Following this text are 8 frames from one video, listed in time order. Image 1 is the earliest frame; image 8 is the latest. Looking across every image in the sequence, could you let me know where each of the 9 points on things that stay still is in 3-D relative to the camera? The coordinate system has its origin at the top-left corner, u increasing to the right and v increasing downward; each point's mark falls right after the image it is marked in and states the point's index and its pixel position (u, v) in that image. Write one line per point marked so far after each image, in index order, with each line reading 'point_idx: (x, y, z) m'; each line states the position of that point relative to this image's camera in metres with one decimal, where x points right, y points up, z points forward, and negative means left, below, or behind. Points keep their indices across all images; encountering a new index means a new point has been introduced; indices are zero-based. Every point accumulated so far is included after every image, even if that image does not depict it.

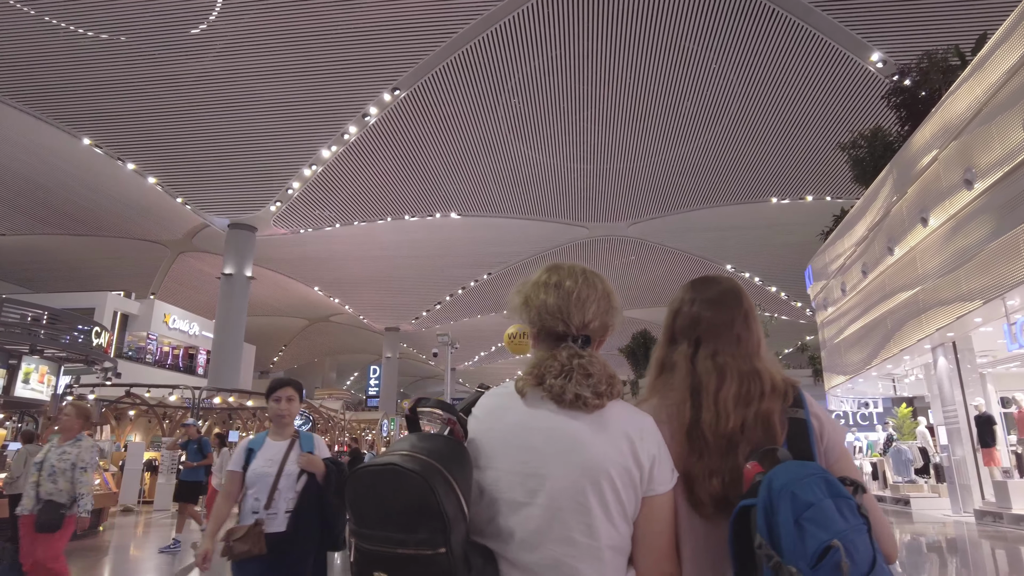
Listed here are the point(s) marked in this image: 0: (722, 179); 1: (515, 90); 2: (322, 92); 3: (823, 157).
0: (+5.1, +2.5, +15.2) m
1: (+0.1, +3.8, +12.4) m
2: (-3.5, +3.6, +11.9) m
3: (+6.7, +2.8, +13.7) m
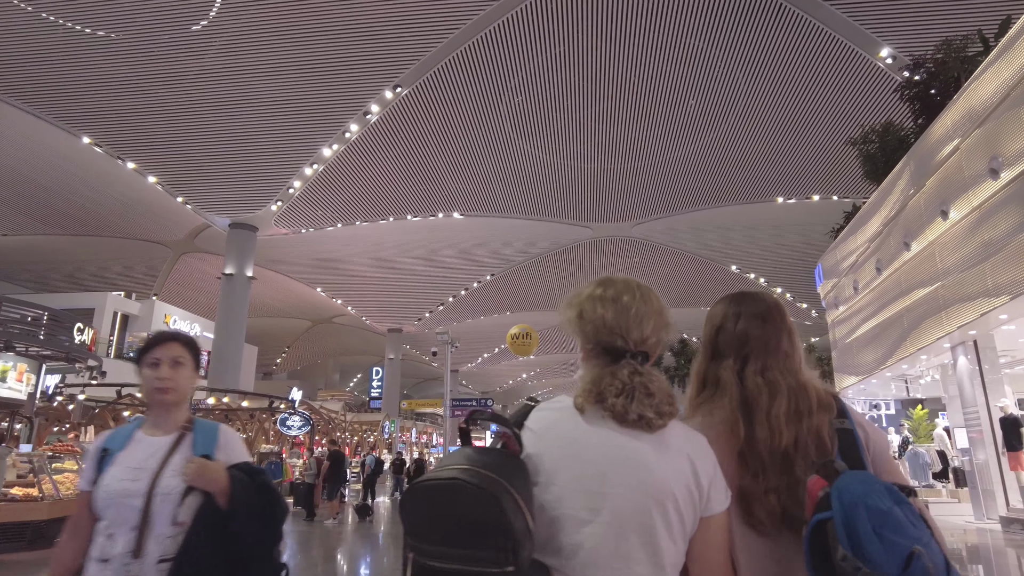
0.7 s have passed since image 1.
0: (+5.1, +2.5, +15.1) m
1: (+0.1, +3.8, +12.2) m
2: (-3.5, +3.6, +11.8) m
3: (+6.8, +2.8, +13.6) m
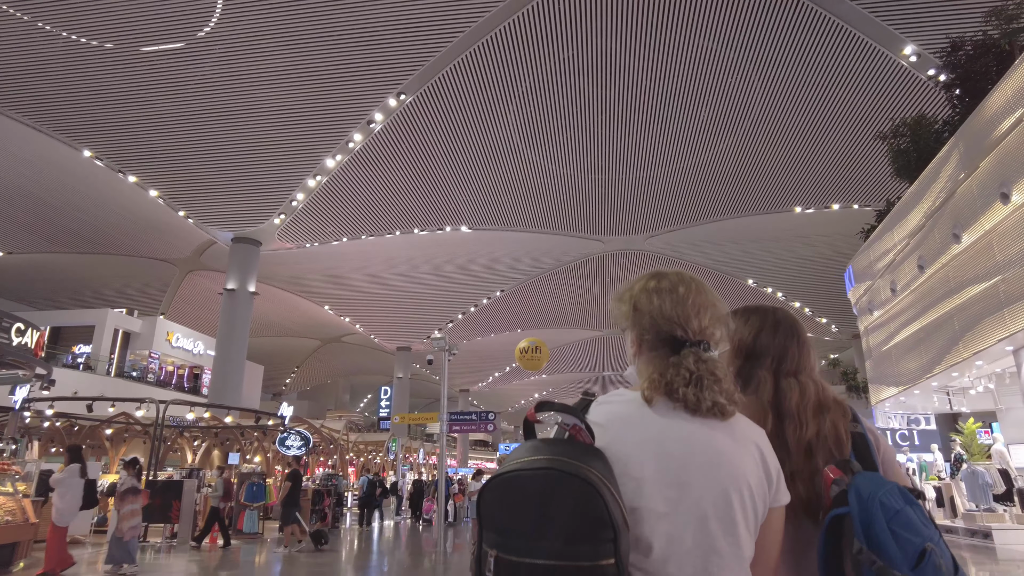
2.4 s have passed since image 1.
0: (+5.3, +2.2, +14.6) m
1: (+0.3, +3.6, +11.8) m
2: (-3.4, +3.4, +11.5) m
3: (+6.9, +2.6, +13.0) m
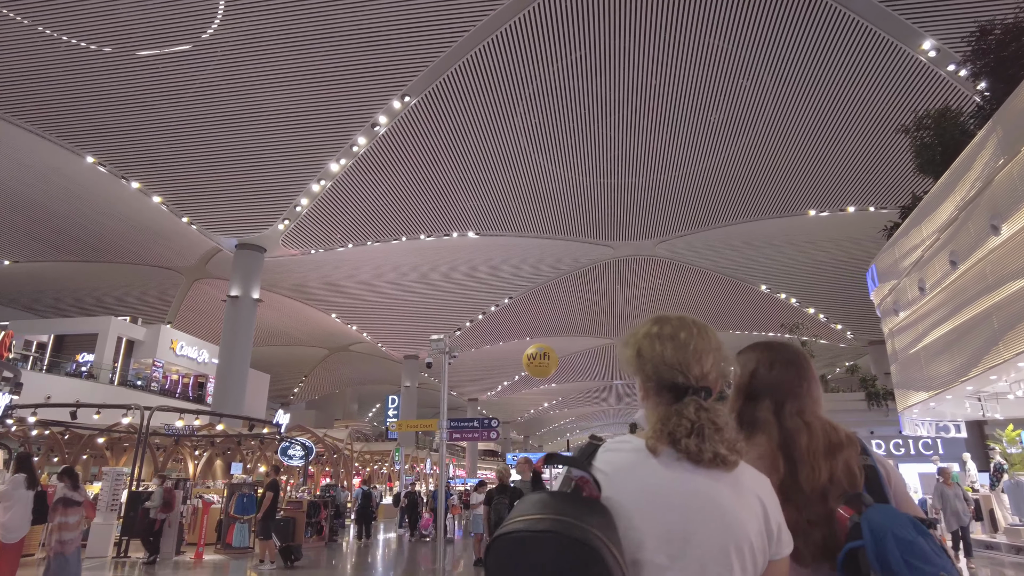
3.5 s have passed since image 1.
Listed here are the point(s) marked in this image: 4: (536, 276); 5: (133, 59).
0: (+5.5, +2.1, +14.3) m
1: (+0.4, +3.5, +11.6) m
2: (-3.2, +3.3, +11.3) m
3: (+7.1, +2.5, +12.7) m
4: (+0.7, +0.3, +19.4) m
5: (-6.2, +3.8, +10.6) m
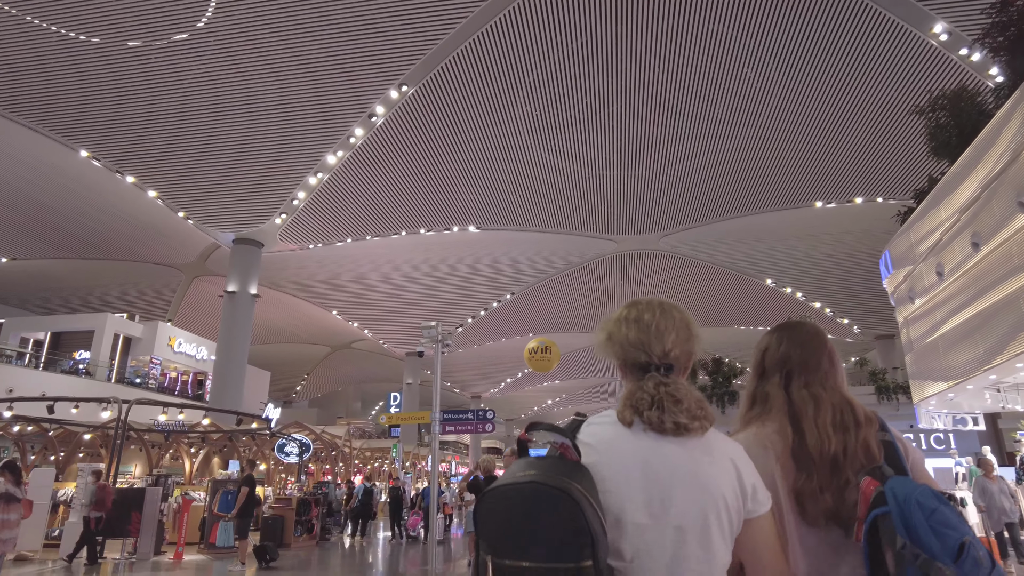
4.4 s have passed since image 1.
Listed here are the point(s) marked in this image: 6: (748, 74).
0: (+5.5, +2.3, +14.0) m
1: (+0.4, +3.6, +11.4) m
2: (-3.2, +3.4, +11.1) m
3: (+7.1, +2.6, +12.4) m
4: (+0.8, +0.5, +19.2) m
5: (-6.2, +3.9, +10.4) m
6: (+4.1, +3.7, +11.0) m
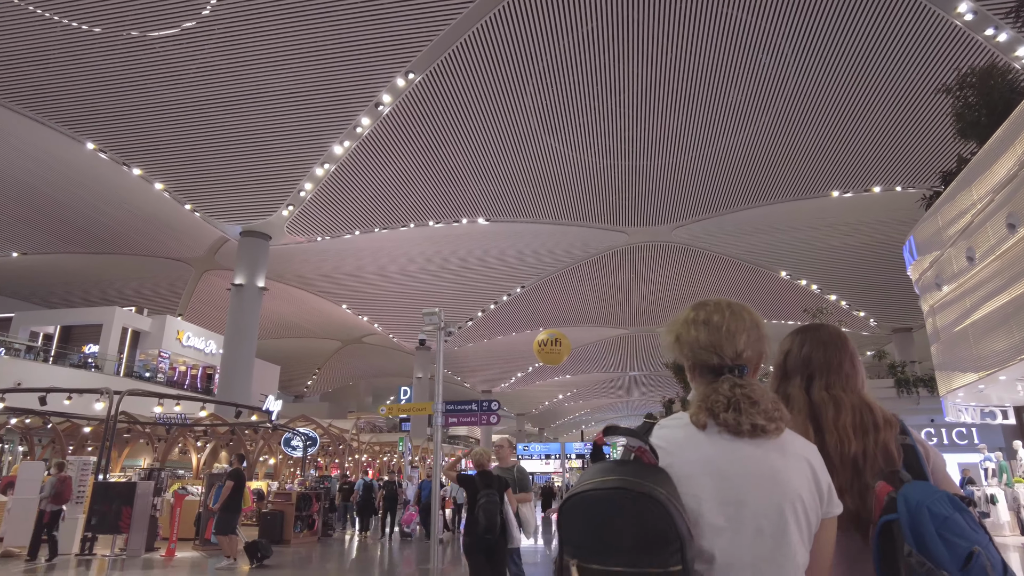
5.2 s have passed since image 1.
0: (+5.7, +2.5, +13.7) m
1: (+0.5, +3.8, +11.1) m
2: (-3.1, +3.5, +10.9) m
3: (+7.3, +2.8, +12.1) m
4: (+1.1, +0.7, +19.0) m
5: (-6.1, +4.0, +10.2) m
6: (+4.2, +3.9, +10.7) m
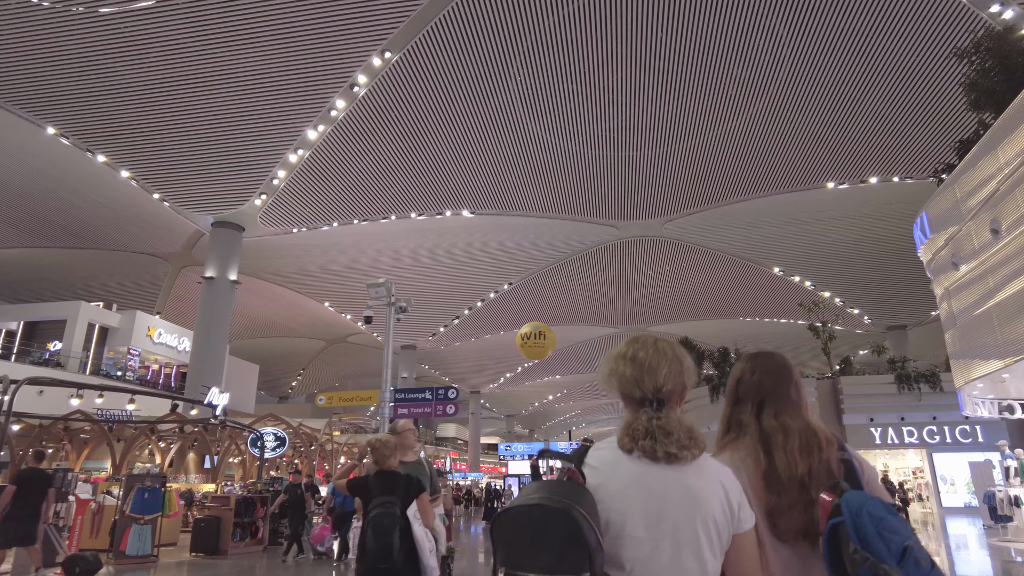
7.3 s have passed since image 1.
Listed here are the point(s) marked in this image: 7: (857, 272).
0: (+5.4, +2.6, +13.2) m
1: (+0.2, +3.9, +10.6) m
2: (-3.4, +3.7, +10.3) m
3: (+7.0, +2.9, +11.6) m
4: (+0.7, +0.8, +18.4) m
5: (-6.4, +4.1, +9.6) m
6: (+3.9, +4.0, +10.2) m
7: (+9.6, +0.4, +17.7) m
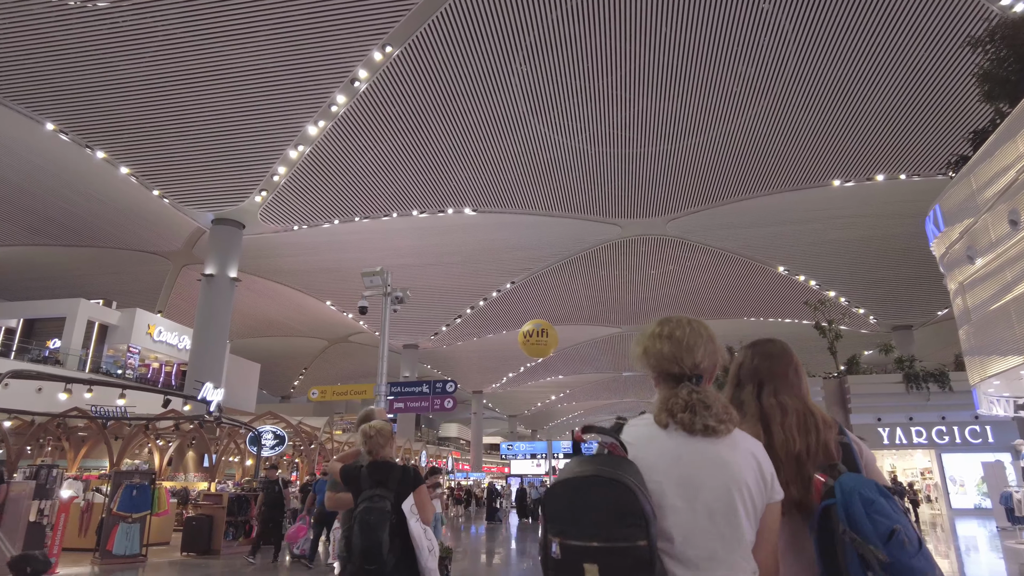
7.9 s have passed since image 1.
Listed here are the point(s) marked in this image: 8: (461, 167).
0: (+5.5, +2.6, +13.0) m
1: (+0.3, +3.9, +10.5) m
2: (-3.3, +3.7, +10.2) m
3: (+7.0, +3.0, +11.5) m
4: (+0.8, +0.9, +18.3) m
5: (-6.3, +4.2, +9.5) m
6: (+4.0, +4.0, +10.0) m
7: (+9.7, +0.5, +17.5) m
8: (-1.1, +2.5, +13.3) m
